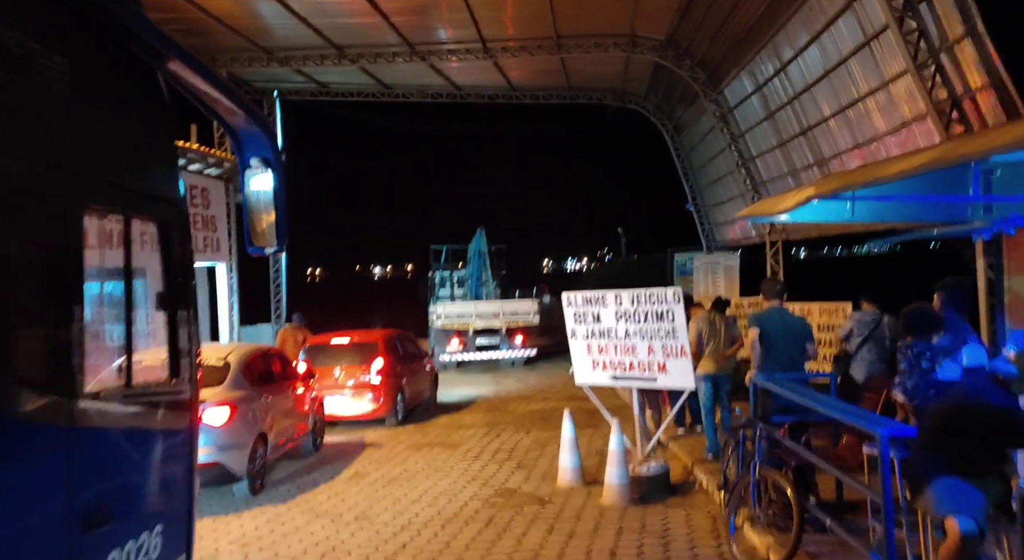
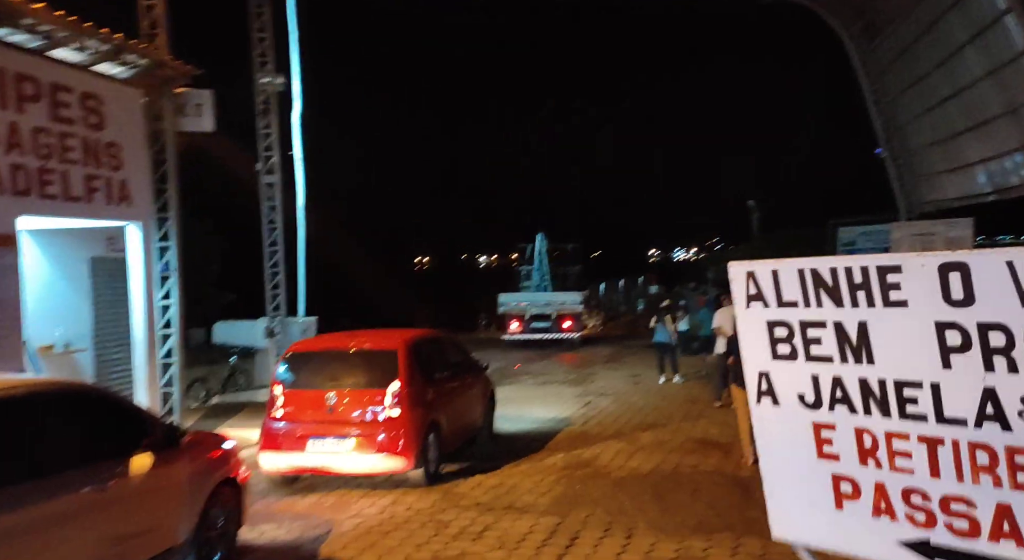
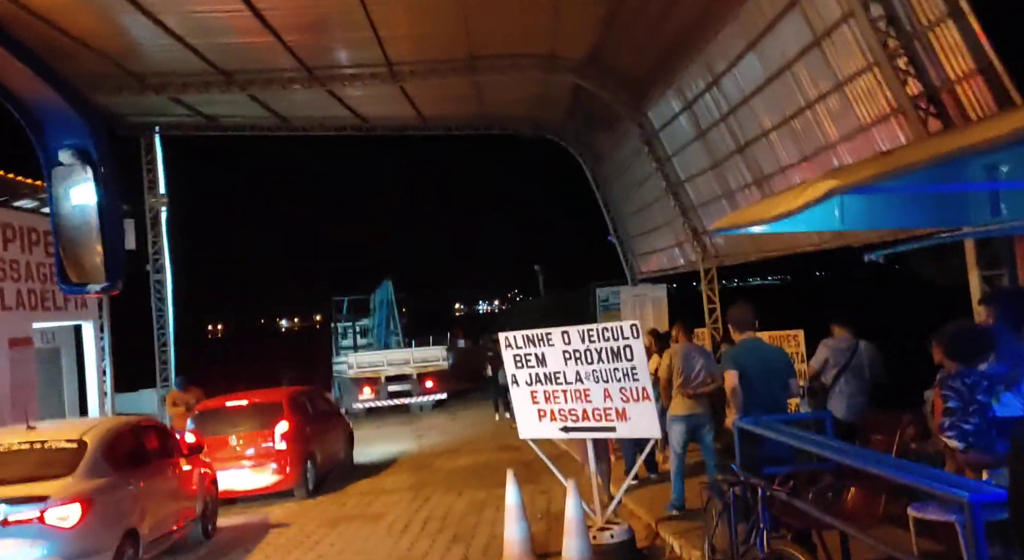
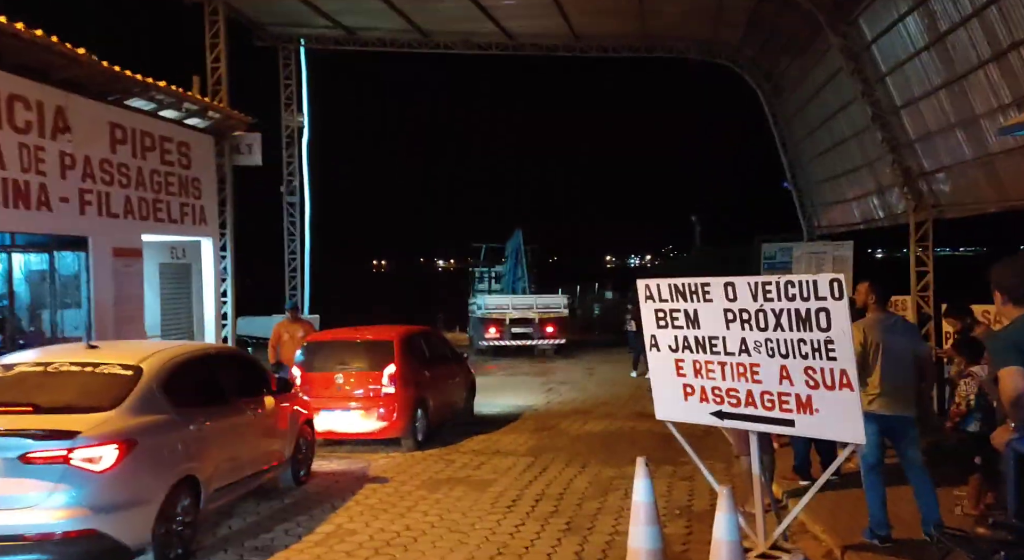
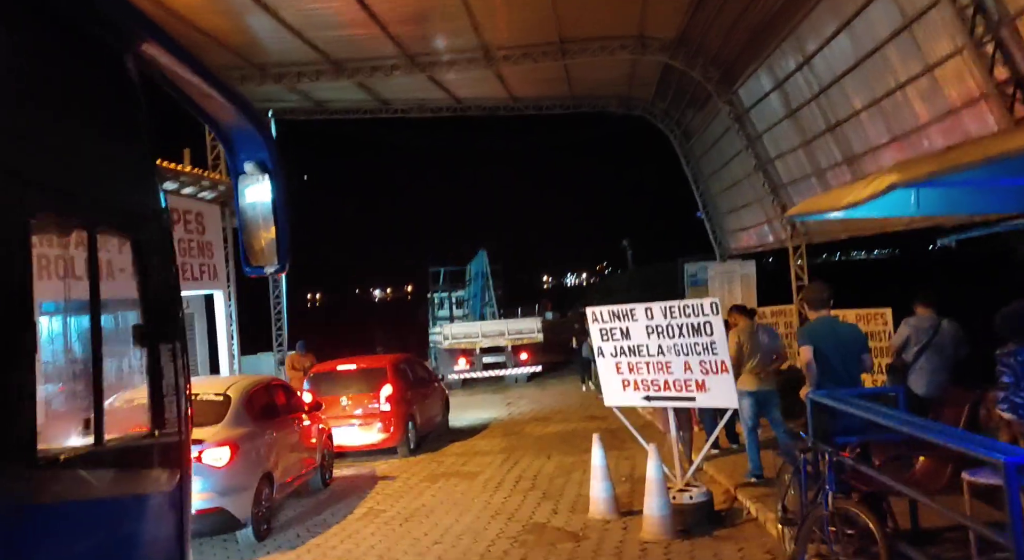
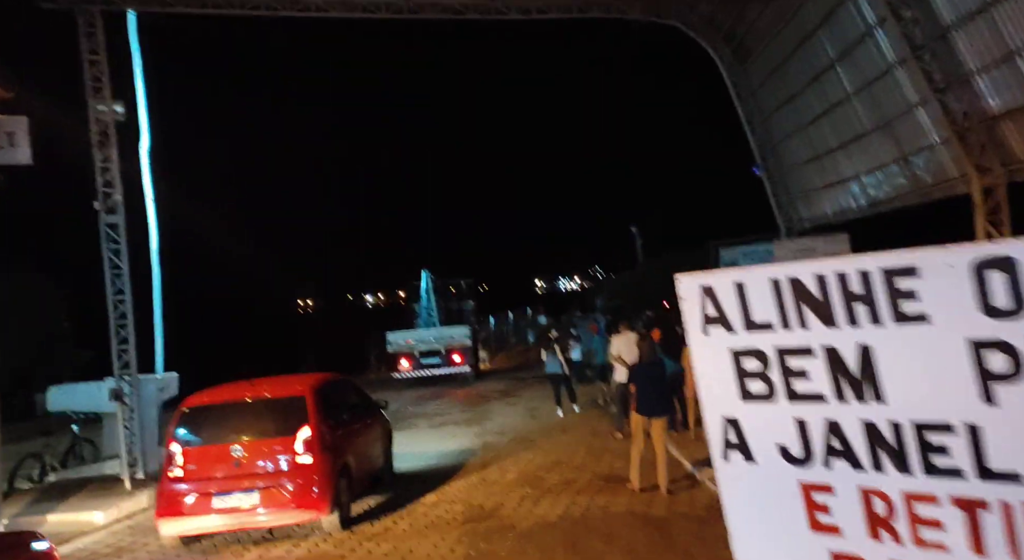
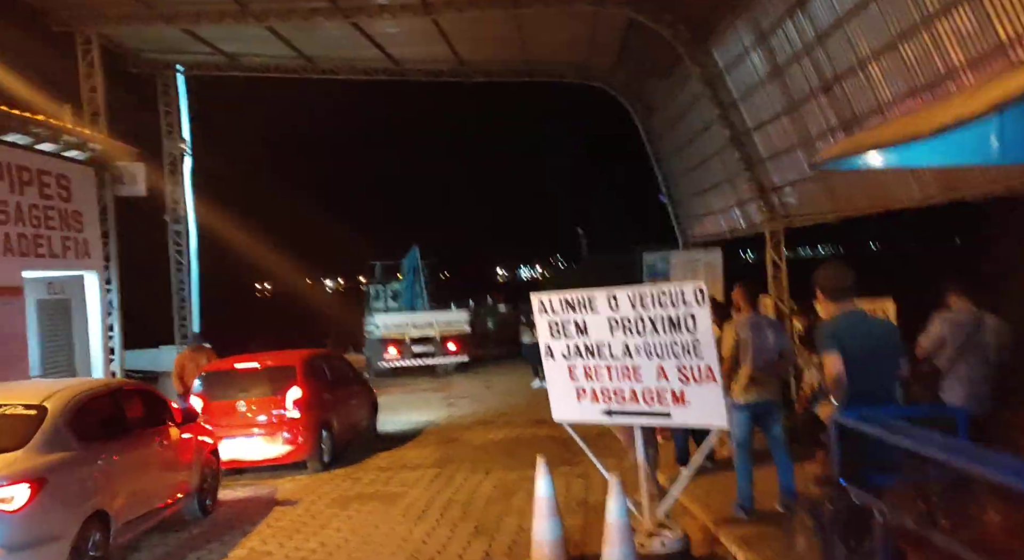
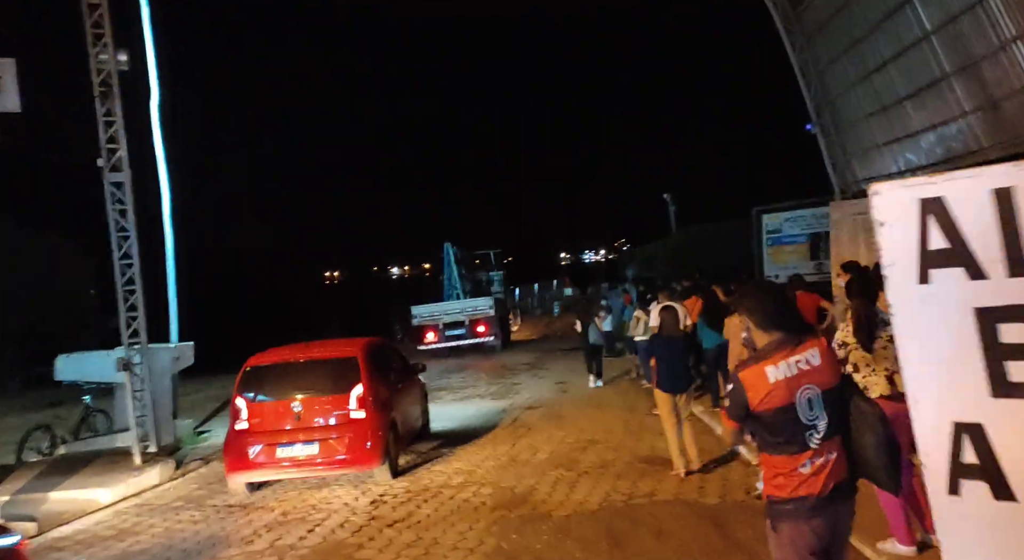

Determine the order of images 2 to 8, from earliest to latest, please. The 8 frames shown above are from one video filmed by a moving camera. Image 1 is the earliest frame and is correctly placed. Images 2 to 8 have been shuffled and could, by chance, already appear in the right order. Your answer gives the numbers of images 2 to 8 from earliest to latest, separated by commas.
5, 3, 7, 4, 2, 6, 8
